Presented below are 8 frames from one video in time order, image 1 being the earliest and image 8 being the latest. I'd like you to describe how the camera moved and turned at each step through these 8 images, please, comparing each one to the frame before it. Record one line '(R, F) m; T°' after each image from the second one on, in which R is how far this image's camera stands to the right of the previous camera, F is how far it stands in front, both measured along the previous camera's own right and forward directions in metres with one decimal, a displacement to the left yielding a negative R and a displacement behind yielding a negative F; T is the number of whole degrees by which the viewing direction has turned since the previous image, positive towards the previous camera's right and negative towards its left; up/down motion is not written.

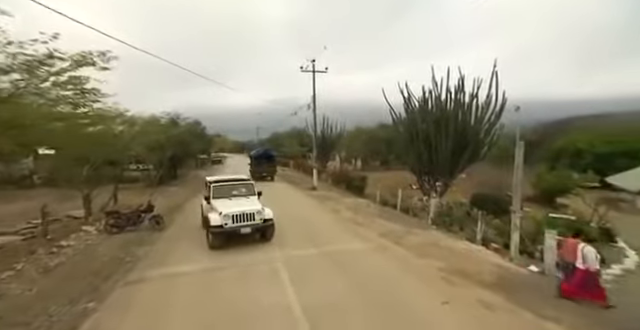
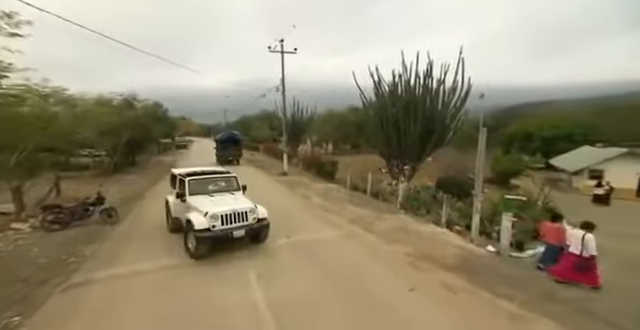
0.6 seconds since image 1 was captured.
(+0.8, +0.8) m; +1°
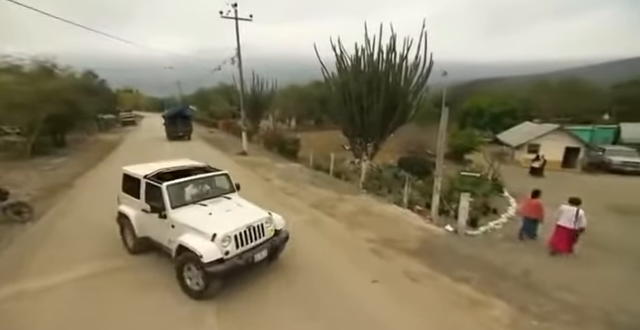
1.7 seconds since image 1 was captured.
(+0.2, +0.5) m; +7°
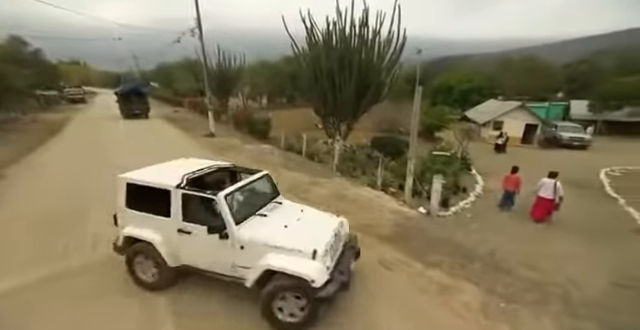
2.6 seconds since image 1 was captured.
(+0.1, +0.4) m; +5°
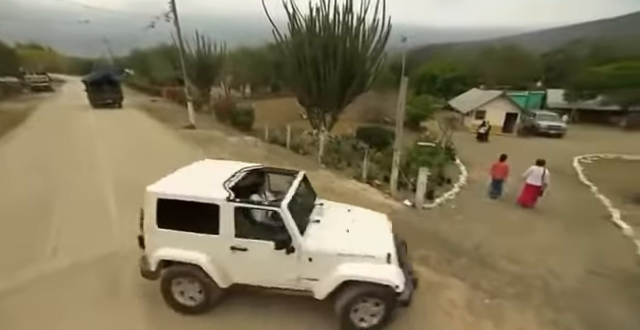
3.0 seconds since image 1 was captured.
(+0.7, -0.1) m; -11°
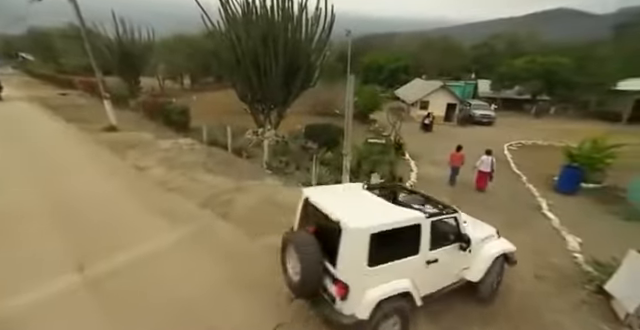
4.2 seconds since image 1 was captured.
(0.0, +0.2) m; +9°
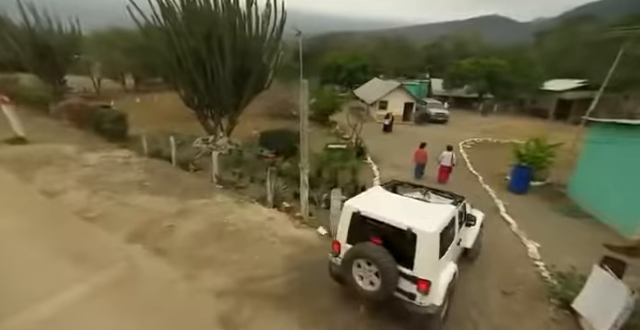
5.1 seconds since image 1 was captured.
(0.0, +0.1) m; +7°
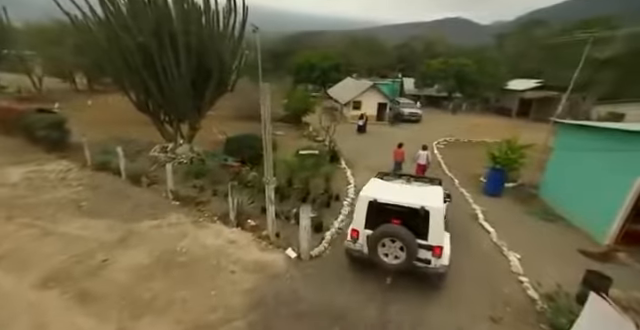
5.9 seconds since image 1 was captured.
(0.0, +0.1) m; +5°
